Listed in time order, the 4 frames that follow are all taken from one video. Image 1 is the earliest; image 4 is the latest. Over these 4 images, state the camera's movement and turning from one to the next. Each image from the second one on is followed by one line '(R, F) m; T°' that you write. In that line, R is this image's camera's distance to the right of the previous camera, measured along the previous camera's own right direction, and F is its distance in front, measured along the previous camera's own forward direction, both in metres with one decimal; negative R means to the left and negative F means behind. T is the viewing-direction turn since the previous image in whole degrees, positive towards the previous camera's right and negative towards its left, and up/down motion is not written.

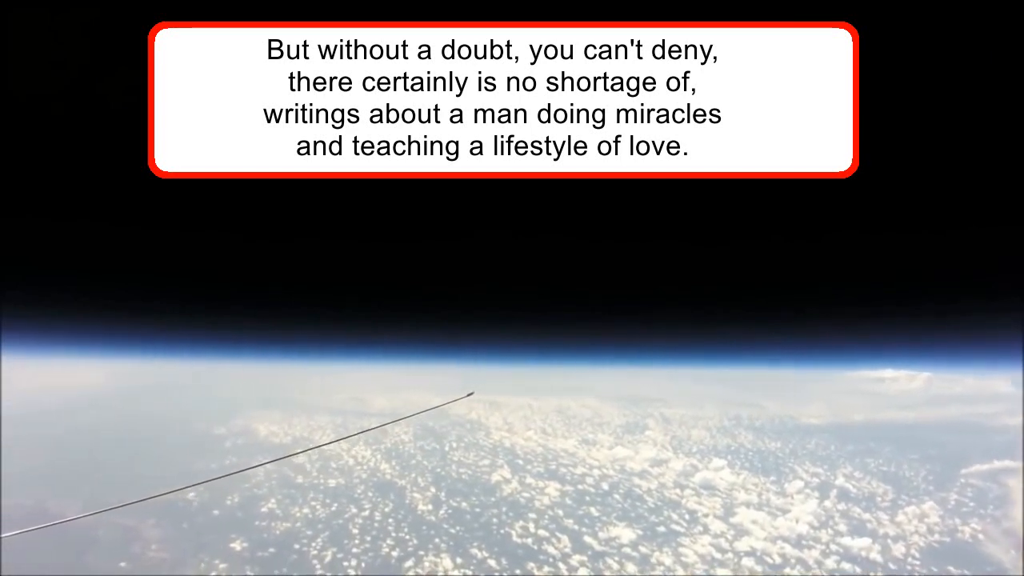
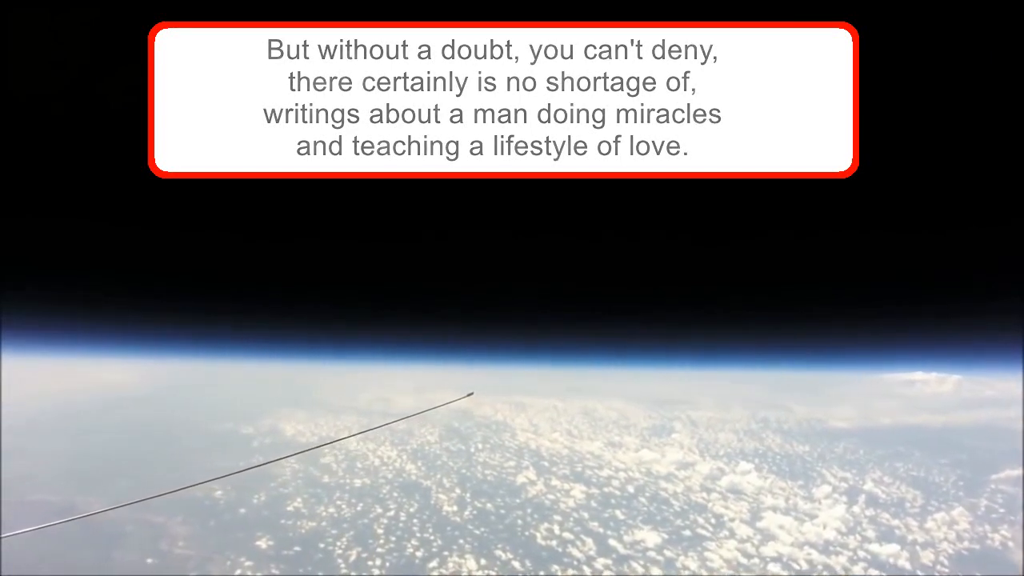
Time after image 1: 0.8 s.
(+0.2, 0.0) m; -1°
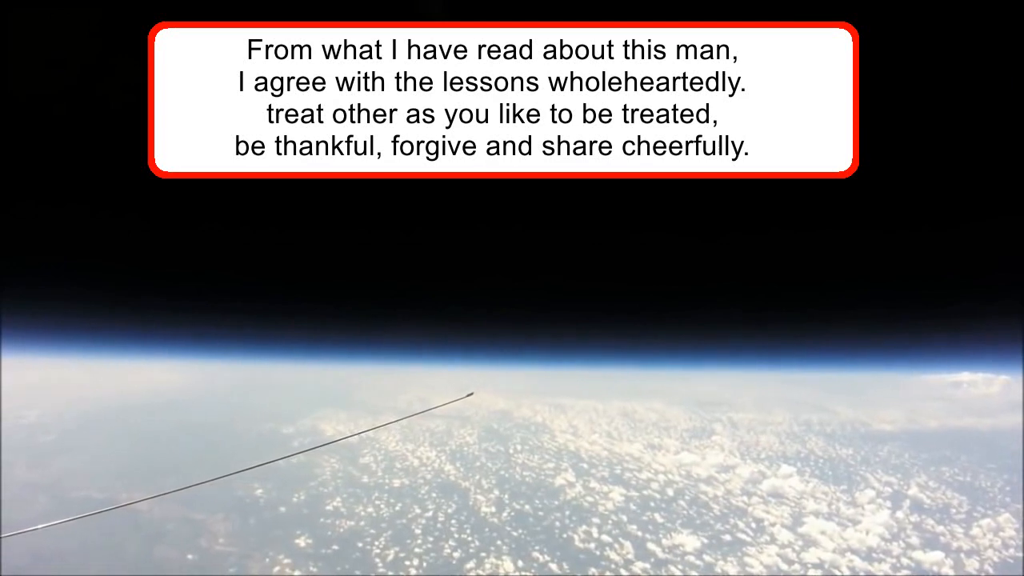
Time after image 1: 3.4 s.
(+4.5, -2.8) m; -2°
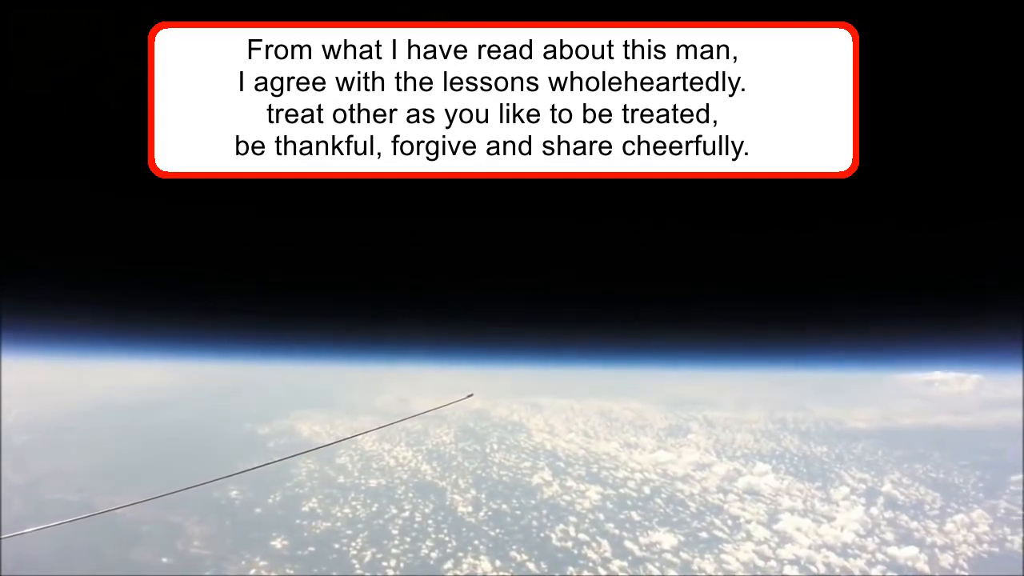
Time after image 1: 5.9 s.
(+0.3, 0.0) m; +1°
